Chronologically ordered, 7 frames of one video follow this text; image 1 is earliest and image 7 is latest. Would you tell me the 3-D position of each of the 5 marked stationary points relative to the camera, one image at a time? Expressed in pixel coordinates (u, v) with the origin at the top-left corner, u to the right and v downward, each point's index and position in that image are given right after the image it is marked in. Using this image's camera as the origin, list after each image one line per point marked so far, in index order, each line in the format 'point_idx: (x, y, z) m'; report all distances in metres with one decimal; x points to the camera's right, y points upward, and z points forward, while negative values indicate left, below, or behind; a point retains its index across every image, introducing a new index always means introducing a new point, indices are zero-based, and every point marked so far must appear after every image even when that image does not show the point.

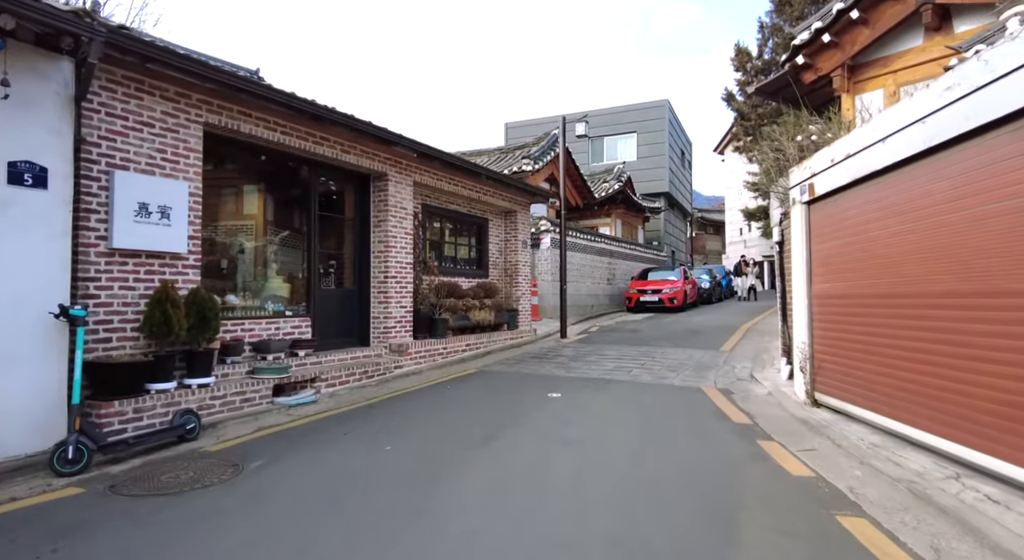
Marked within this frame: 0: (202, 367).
0: (-3.2, -0.9, +5.7) m
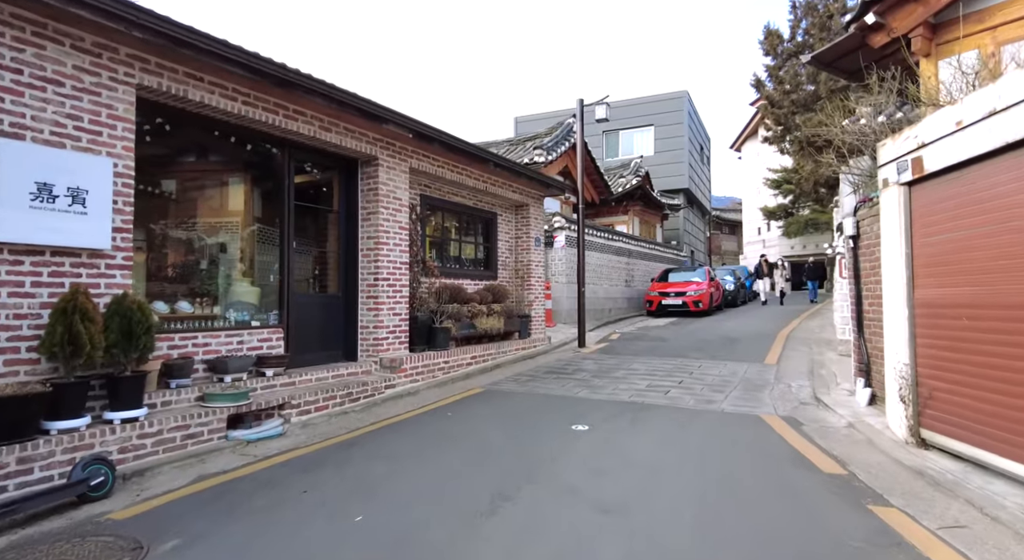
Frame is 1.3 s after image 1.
0: (-3.1, -0.9, +4.4) m
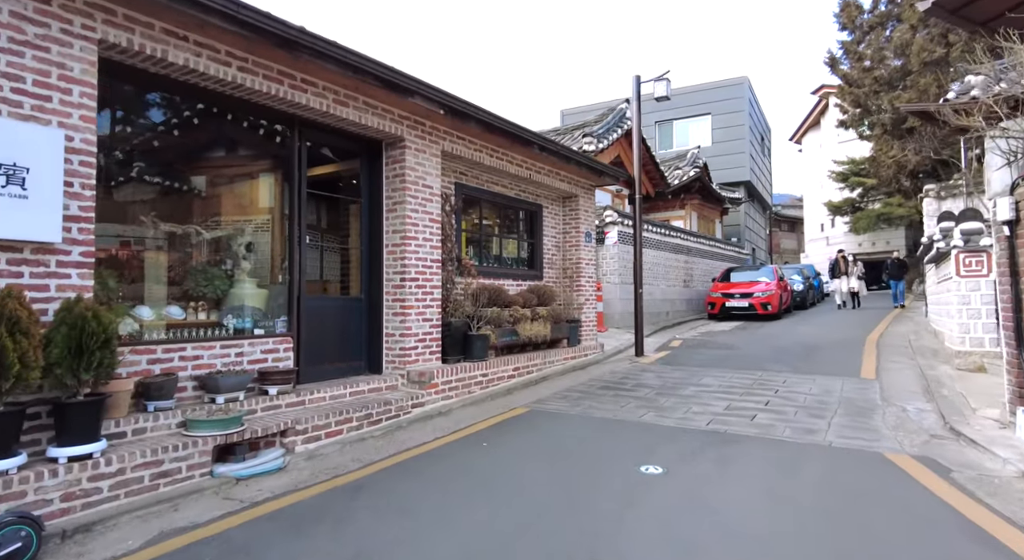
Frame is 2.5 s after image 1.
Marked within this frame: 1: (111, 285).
0: (-2.7, -1.0, +3.5) m
1: (-3.5, 0.0, +4.8) m
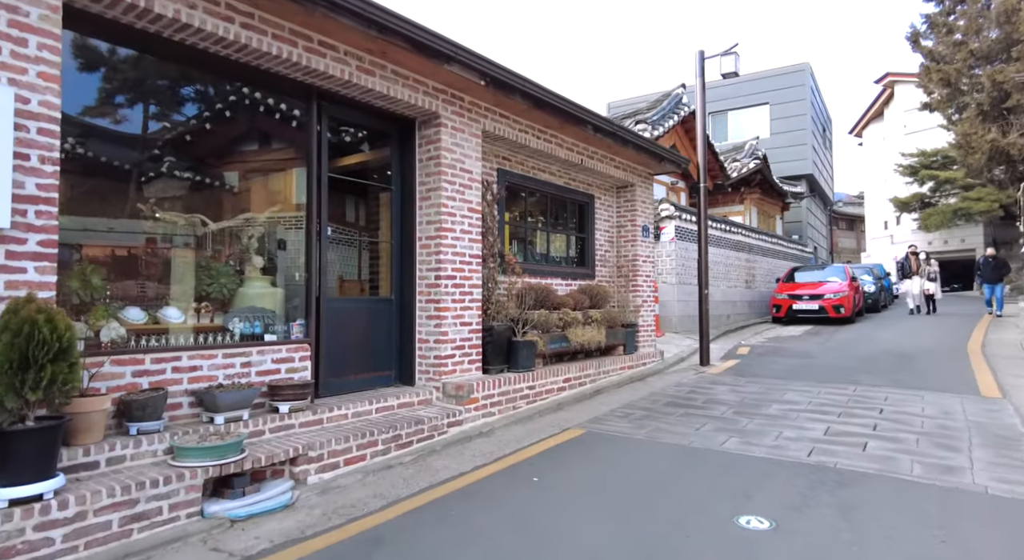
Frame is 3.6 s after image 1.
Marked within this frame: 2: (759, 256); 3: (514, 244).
0: (-2.4, -0.9, +2.8) m
1: (-3.1, 0.0, +4.1) m
2: (+7.7, +0.7, +17.4) m
3: (0.0, +0.5, +7.4) m
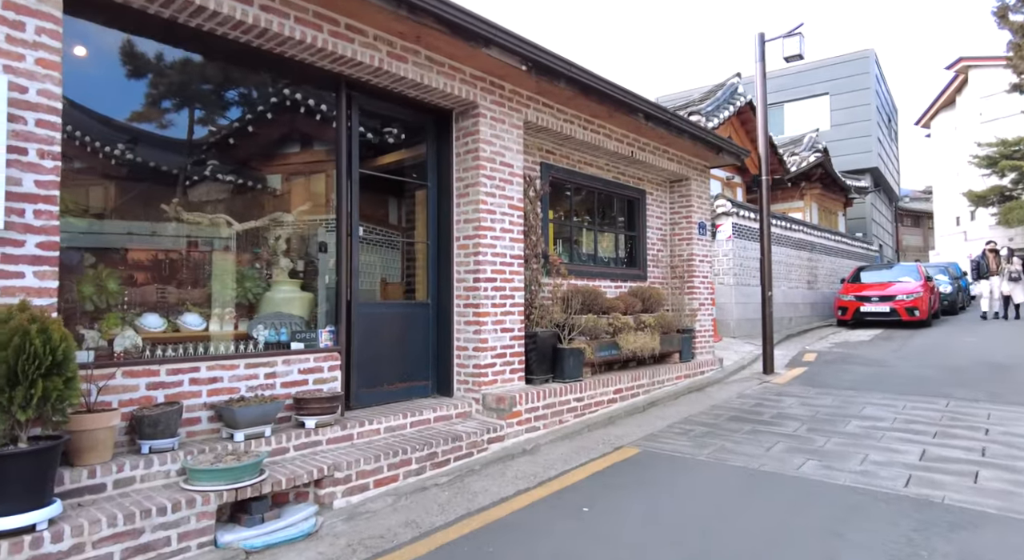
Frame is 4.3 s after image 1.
0: (-2.2, -1.0, +2.5) m
1: (-2.8, -0.1, +3.9) m
2: (+9.1, +0.7, +16.3) m
3: (+0.6, +0.5, +6.9) m
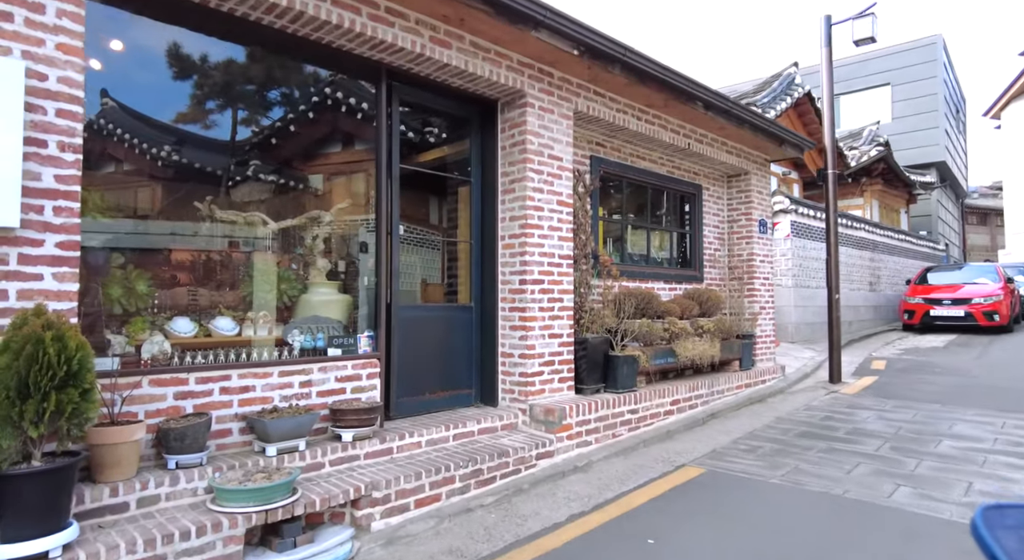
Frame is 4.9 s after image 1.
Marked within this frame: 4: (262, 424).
0: (-2.0, -1.0, +2.3) m
1: (-2.5, -0.1, +3.7) m
2: (+10.2, +0.7, +15.2) m
3: (+1.1, +0.4, +6.5) m
4: (-1.5, -0.8, +3.3) m
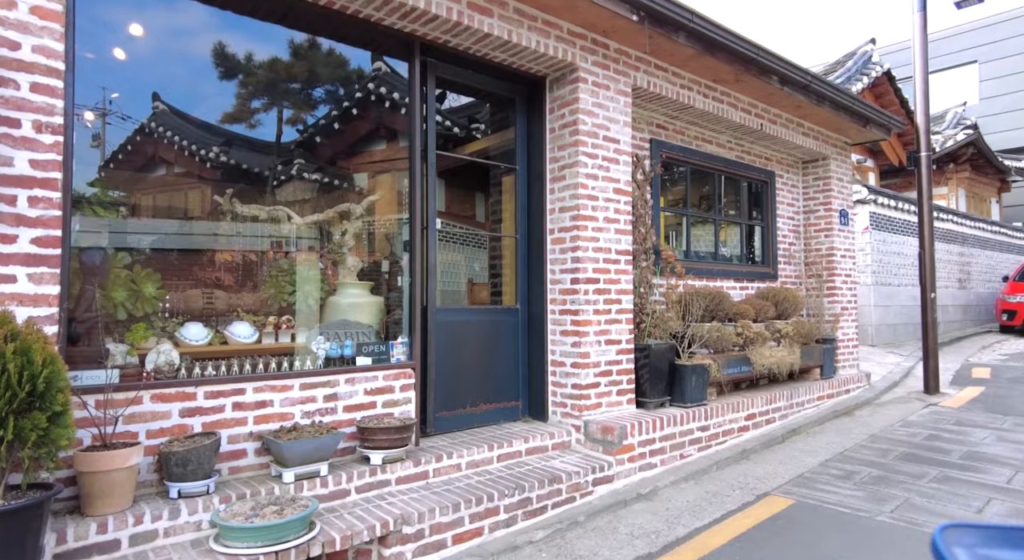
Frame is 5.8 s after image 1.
0: (-1.8, -1.0, +1.9) m
1: (-2.1, -0.1, +3.3) m
2: (+11.5, +0.8, +13.7) m
3: (+1.7, +0.5, +5.8) m
4: (-1.2, -0.8, +2.9) m
